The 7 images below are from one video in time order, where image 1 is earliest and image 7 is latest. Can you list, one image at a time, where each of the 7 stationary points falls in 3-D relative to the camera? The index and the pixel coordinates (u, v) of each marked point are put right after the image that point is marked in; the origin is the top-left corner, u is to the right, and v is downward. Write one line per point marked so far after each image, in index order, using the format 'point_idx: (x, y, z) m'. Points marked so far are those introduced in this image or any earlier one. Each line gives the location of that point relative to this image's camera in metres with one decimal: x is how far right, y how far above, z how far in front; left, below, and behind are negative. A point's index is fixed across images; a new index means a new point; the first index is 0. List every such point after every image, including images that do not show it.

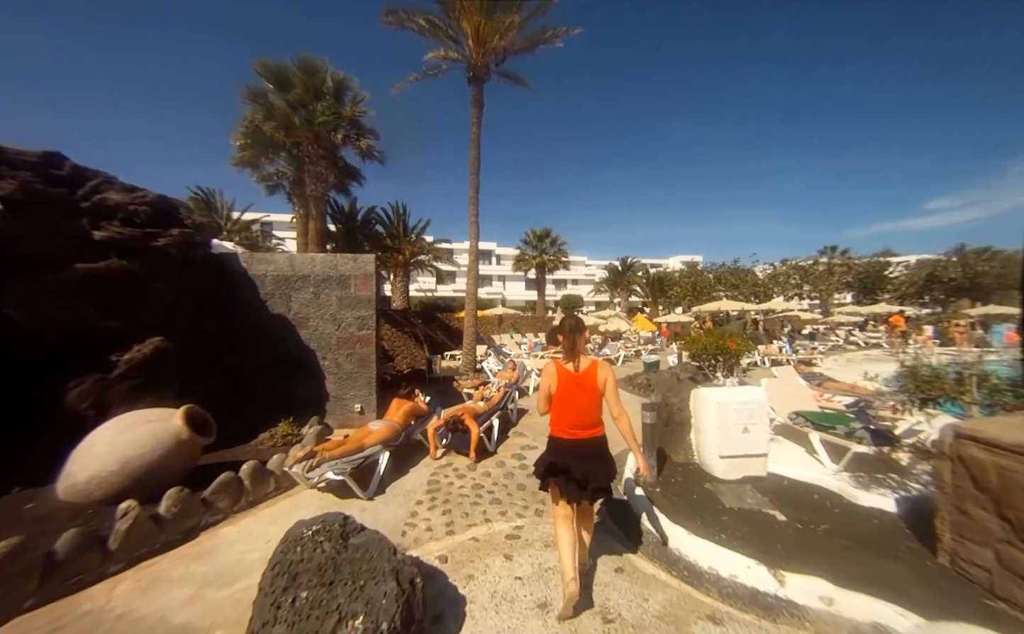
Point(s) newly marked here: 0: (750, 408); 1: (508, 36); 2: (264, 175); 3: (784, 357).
0: (+3.1, -1.2, +4.3) m
1: (-0.1, +10.5, +12.2) m
2: (-12.7, +7.3, +16.7) m
3: (+12.0, -1.8, +14.4) m
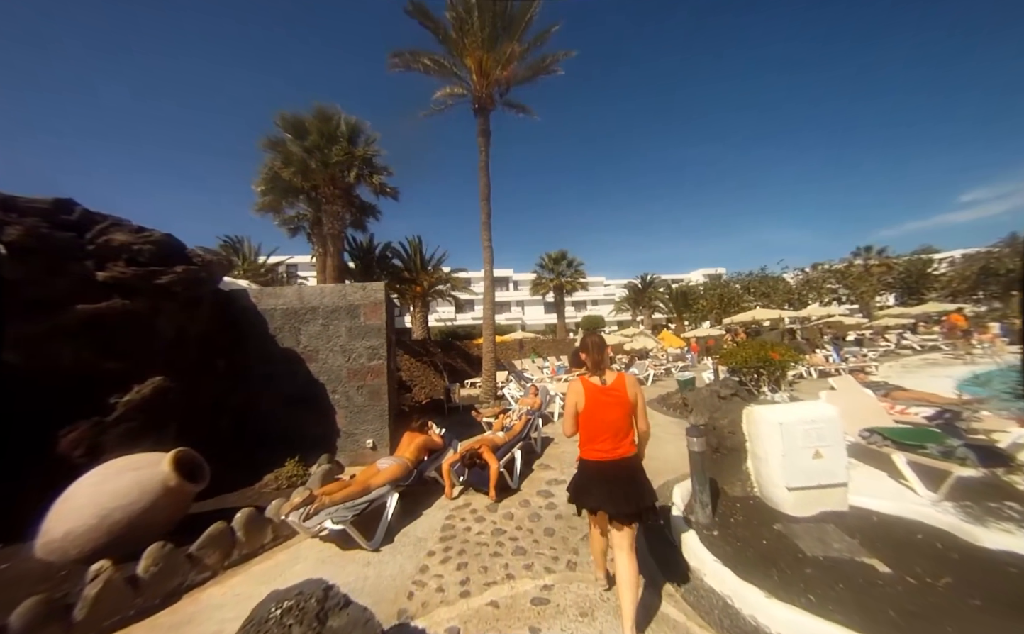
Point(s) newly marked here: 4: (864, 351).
0: (+3.4, -1.2, +3.6) m
1: (0.0, +9.6, +12.5) m
2: (-12.1, +5.3, +17.5) m
3: (+12.9, -2.0, +13.1) m
4: (+19.8, -1.9, +18.4) m
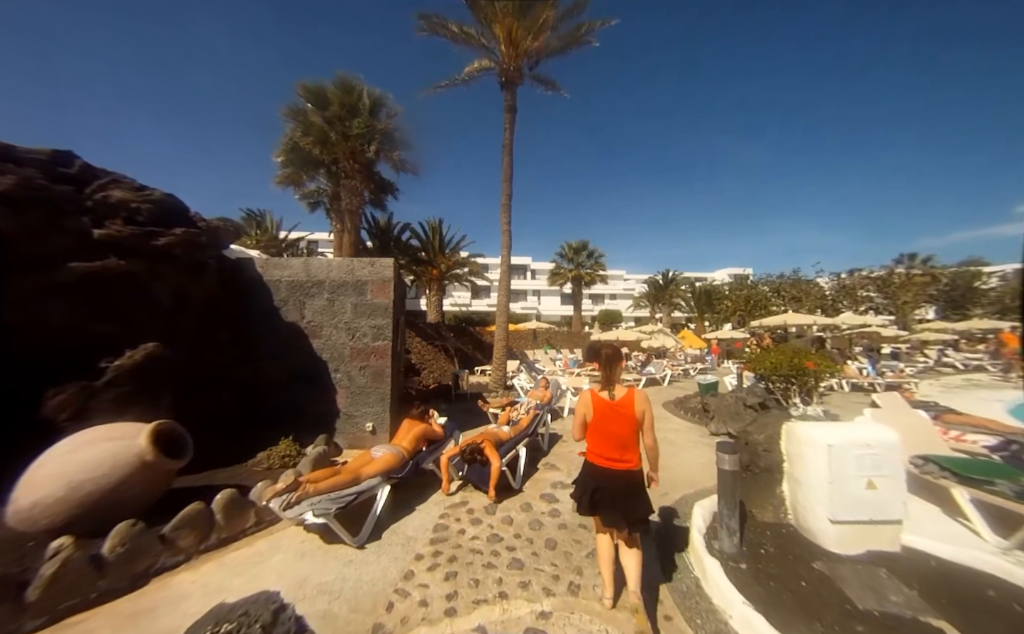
0: (+3.4, -1.3, +3.1) m
1: (+1.1, +10.0, +11.7) m
2: (-10.9, +6.6, +17.4) m
3: (+13.3, -2.4, +12.1) m
4: (+20.4, -2.5, +17.1) m
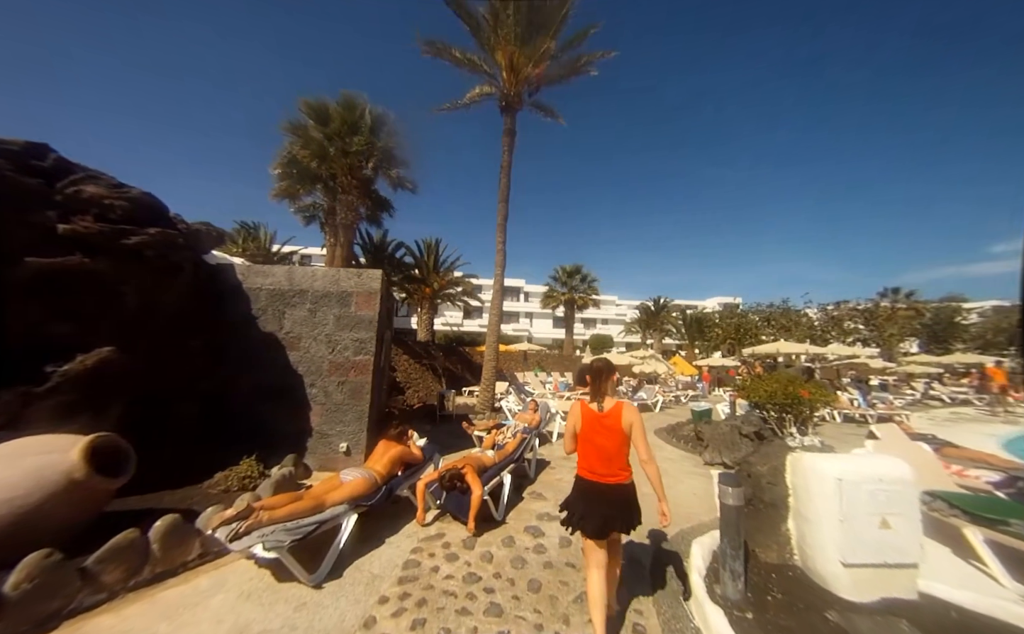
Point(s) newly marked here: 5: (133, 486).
0: (+3.2, -1.5, +2.8) m
1: (+1.0, +9.3, +12.2) m
2: (-11.2, +5.9, +17.3) m
3: (+12.9, -3.5, +12.0) m
4: (+19.9, -4.2, +17.1) m
5: (-5.2, -2.3, +4.6) m
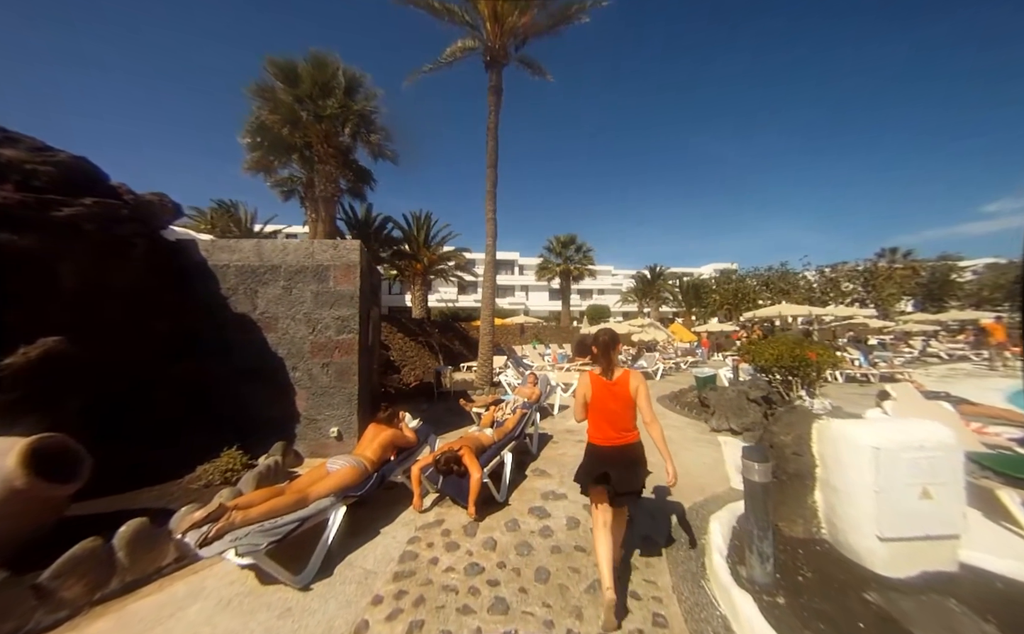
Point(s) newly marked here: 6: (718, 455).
0: (+3.3, -1.1, +2.5) m
1: (+0.5, +10.3, +11.0) m
2: (-11.6, +6.8, +16.3) m
3: (+12.9, -2.0, +11.9) m
4: (+19.8, -2.0, +17.1) m
5: (-5.2, -2.1, +4.3) m
6: (+3.5, -2.3, +5.5) m
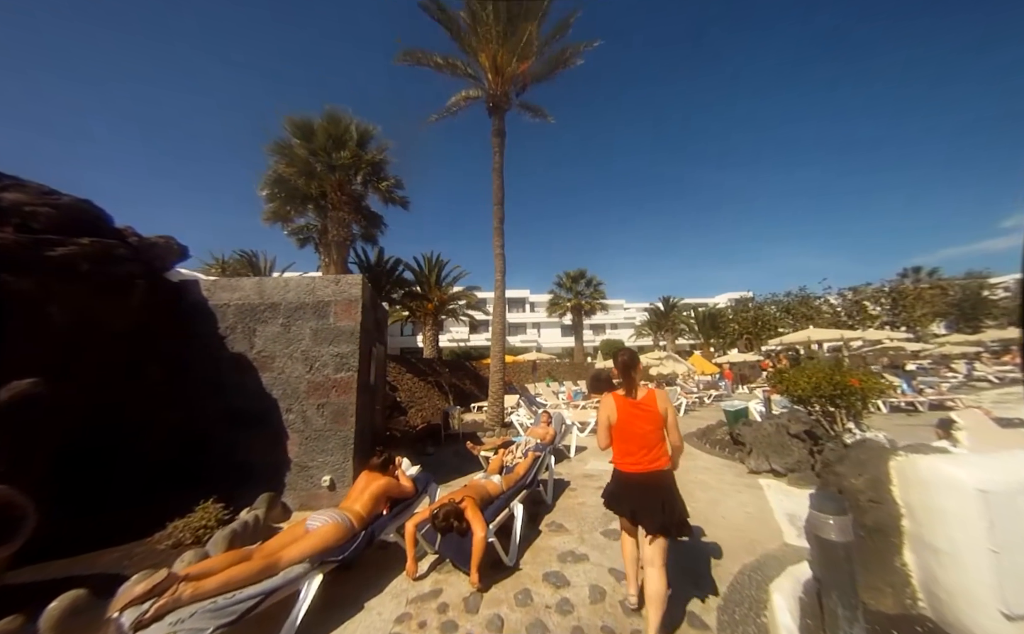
0: (+3.3, -1.1, +1.9) m
1: (+0.5, +9.1, +11.8) m
2: (-11.3, +4.6, +17.1) m
3: (+13.3, -2.7, +10.8) m
4: (+20.4, -3.1, +15.7) m
5: (-5.1, -2.6, +3.9) m
6: (+3.7, -2.7, +4.8) m
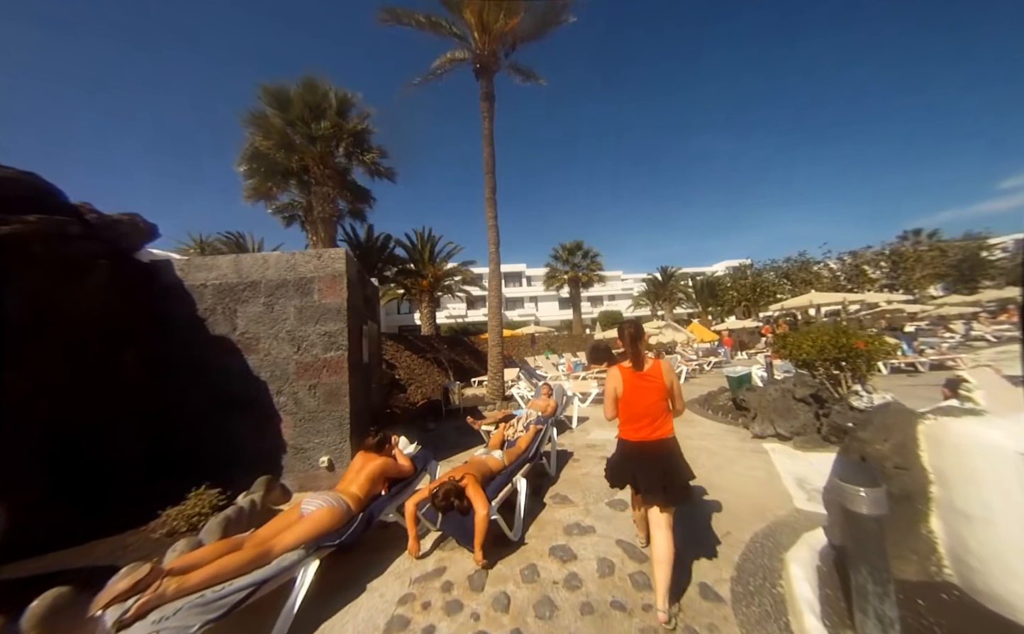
0: (+3.3, -0.8, +1.8) m
1: (+0.1, +10.0, +10.8) m
2: (-11.6, +5.6, +16.3) m
3: (+13.3, -1.4, +10.8) m
4: (+20.4, -1.2, +15.8) m
5: (-5.0, -2.5, +3.8) m
6: (+3.7, -2.2, +4.7) m
